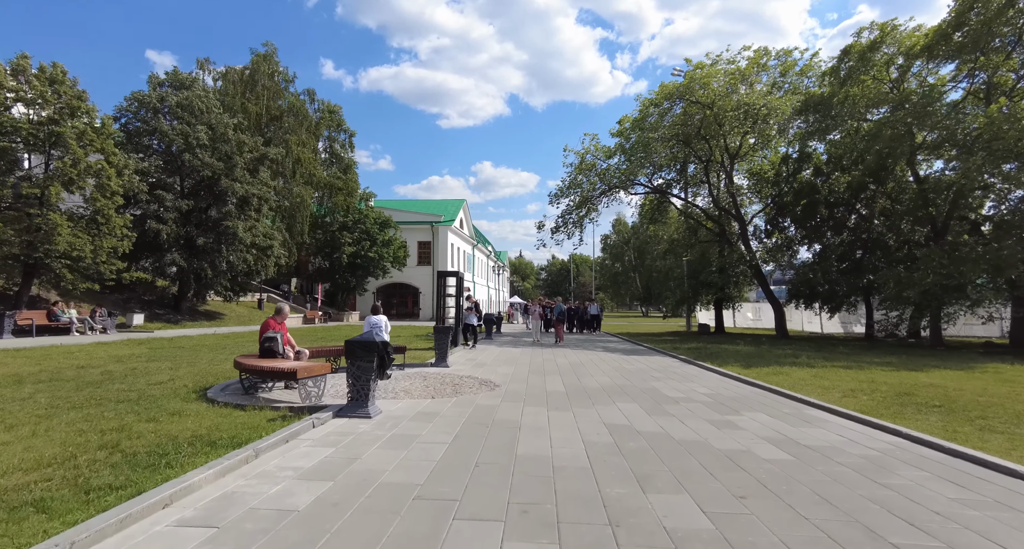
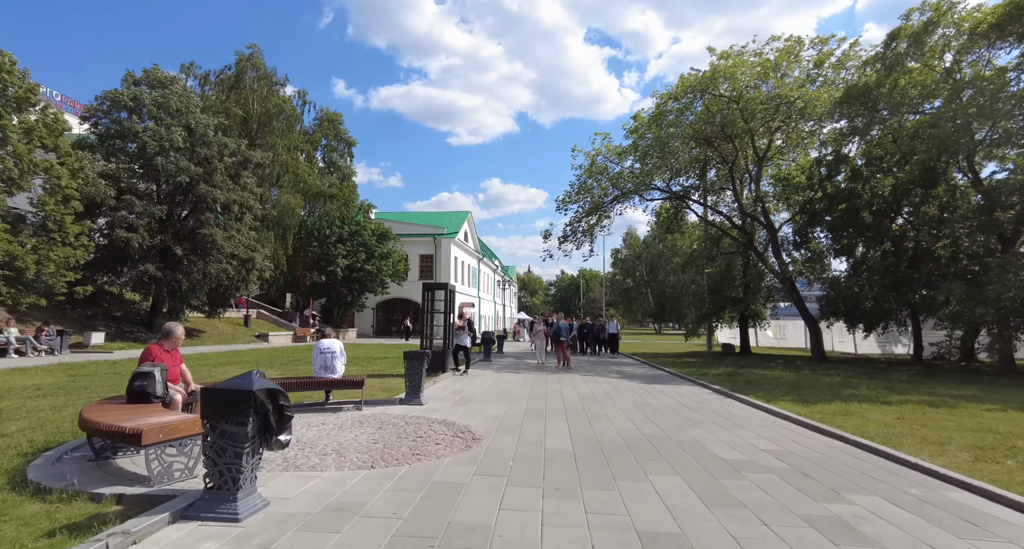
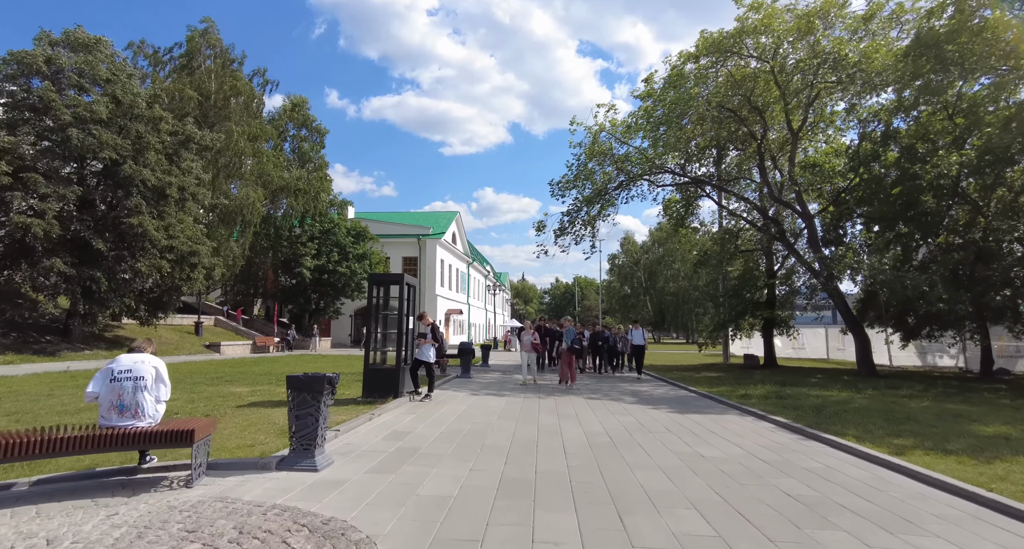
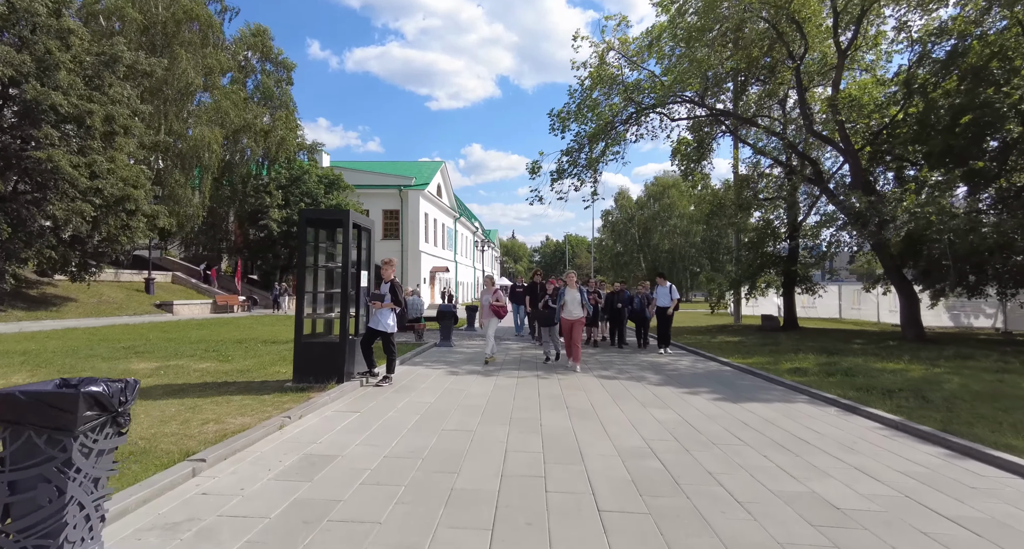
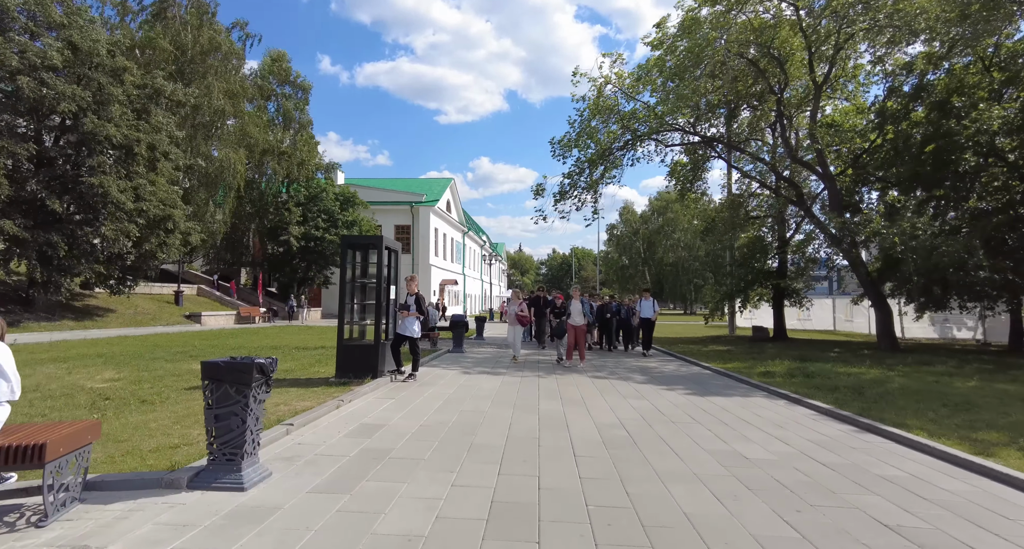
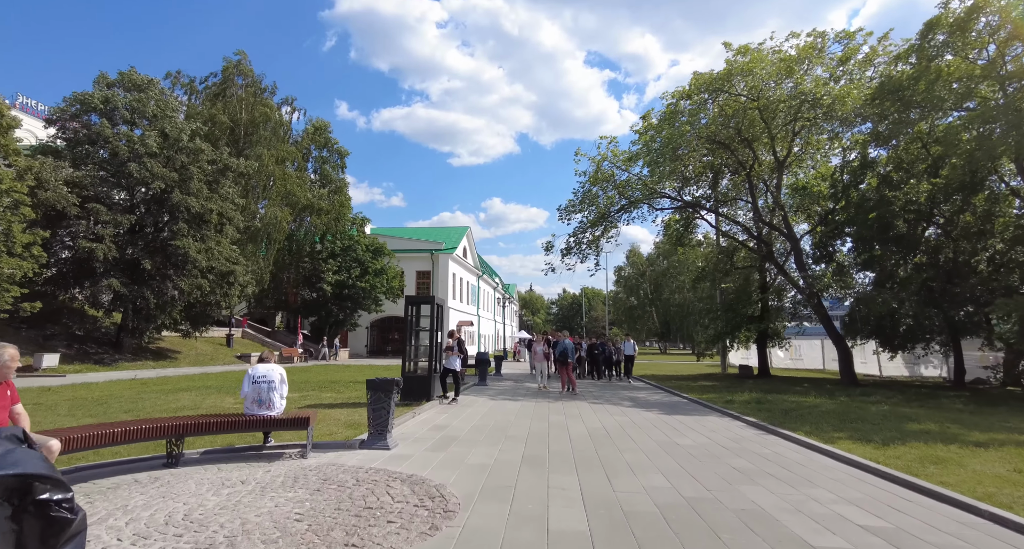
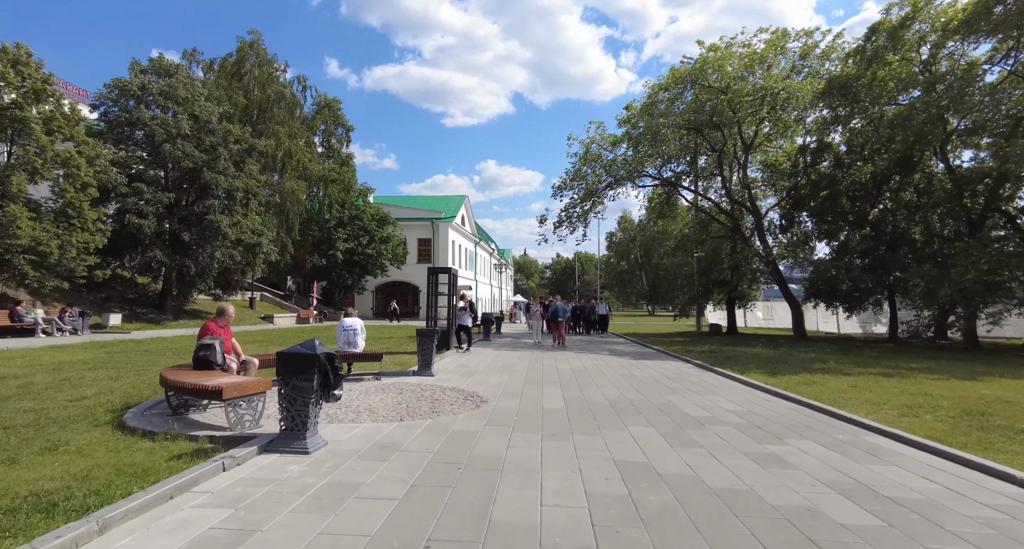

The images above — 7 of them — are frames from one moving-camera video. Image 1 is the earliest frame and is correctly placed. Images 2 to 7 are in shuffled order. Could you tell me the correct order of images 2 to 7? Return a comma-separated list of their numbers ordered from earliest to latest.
7, 2, 6, 3, 5, 4
